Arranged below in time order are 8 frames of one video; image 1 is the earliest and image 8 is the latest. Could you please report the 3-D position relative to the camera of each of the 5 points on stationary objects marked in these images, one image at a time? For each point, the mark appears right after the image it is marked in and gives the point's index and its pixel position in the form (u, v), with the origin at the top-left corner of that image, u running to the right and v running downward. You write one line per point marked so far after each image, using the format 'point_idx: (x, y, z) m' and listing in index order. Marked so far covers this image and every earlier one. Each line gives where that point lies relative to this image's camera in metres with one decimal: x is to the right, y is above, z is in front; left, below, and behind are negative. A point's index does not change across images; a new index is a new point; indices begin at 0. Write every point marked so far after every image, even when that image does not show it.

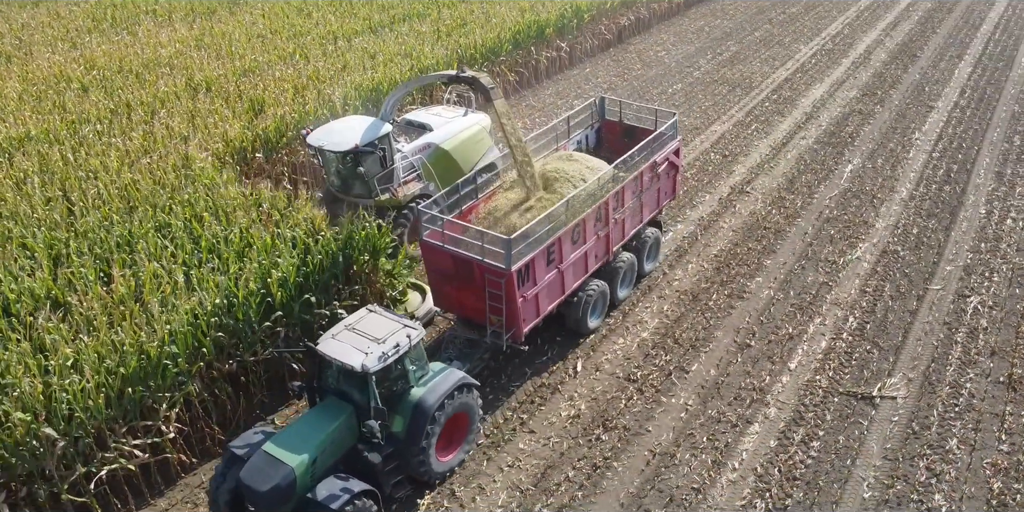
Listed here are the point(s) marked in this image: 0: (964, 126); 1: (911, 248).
0: (+8.6, +2.3, +14.6) m
1: (+5.5, 0.0, +10.6) m
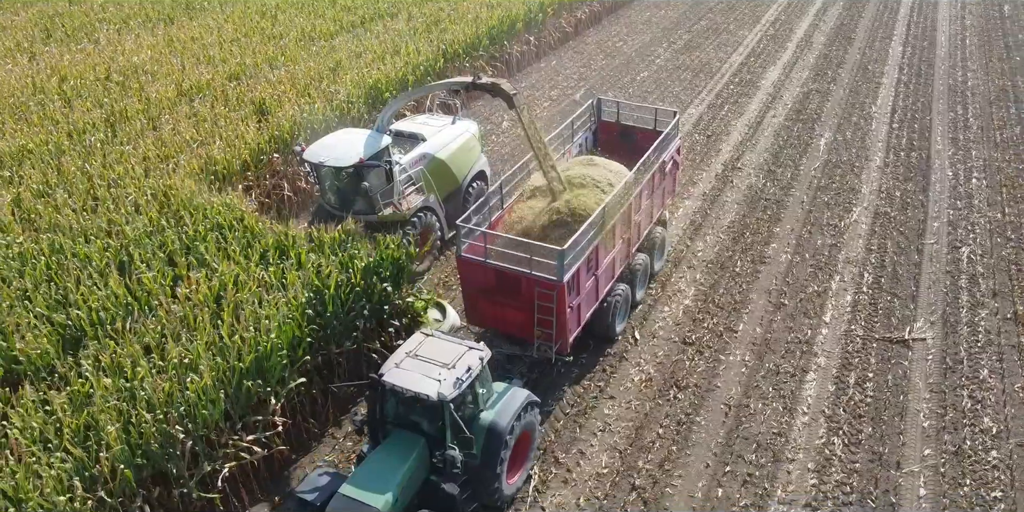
0: (+8.3, +3.1, +16.0) m
1: (+5.8, +0.6, +11.6) m
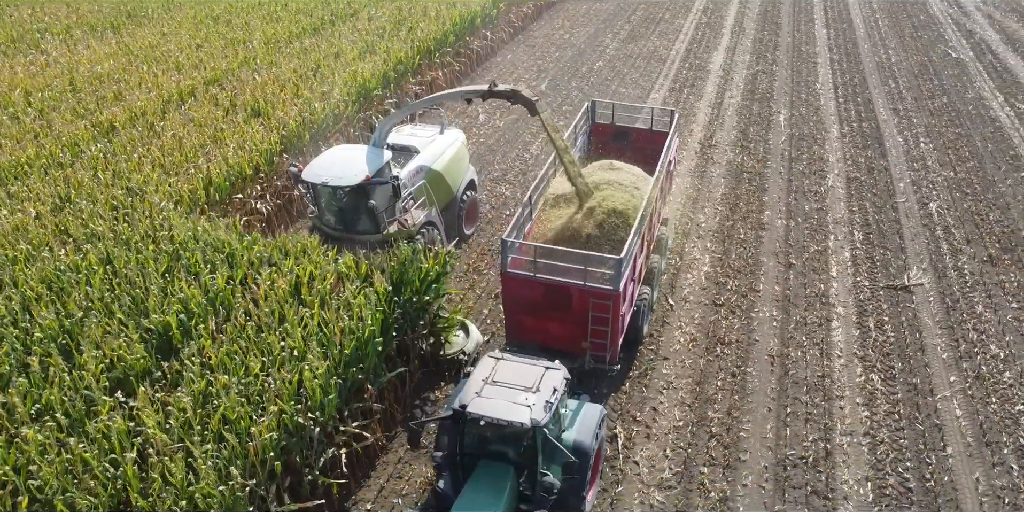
0: (+7.6, +3.9, +17.3) m
1: (+5.9, +1.3, +12.7) m
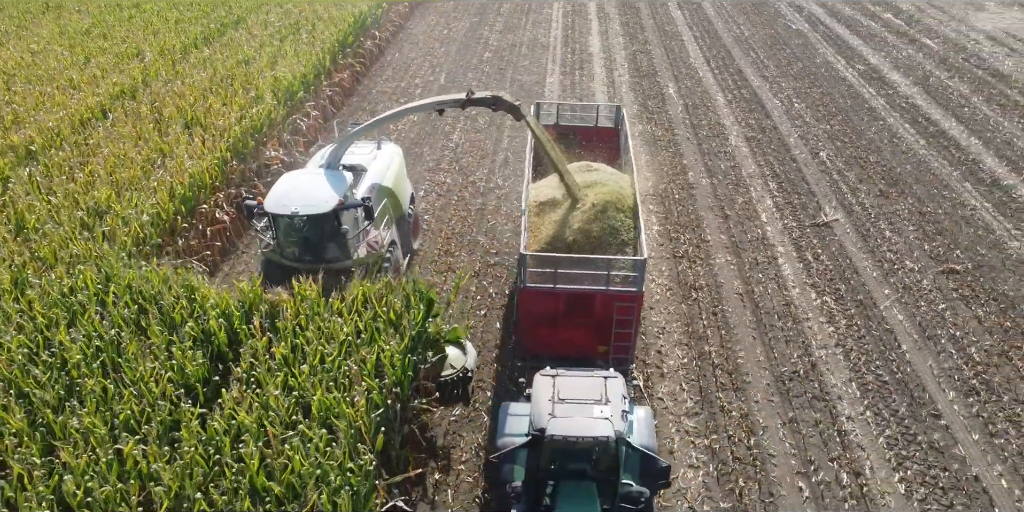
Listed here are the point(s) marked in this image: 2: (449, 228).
0: (+5.0, +4.9, +19.1) m
1: (+4.6, +2.2, +14.3) m
2: (-0.9, +0.4, +11.4) m
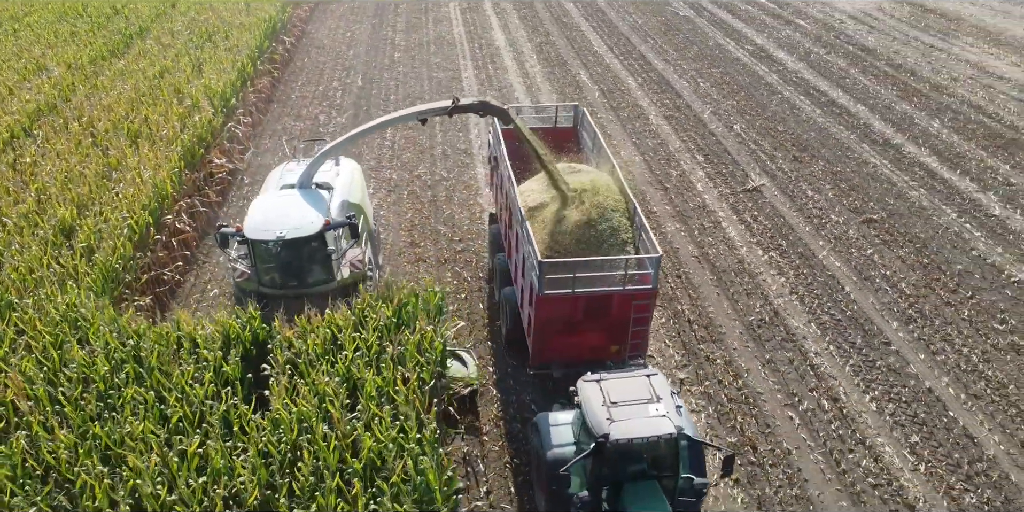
0: (+2.7, +5.5, +20.1) m
1: (+3.3, +2.8, +15.3) m
2: (-1.6, +0.5, +11.6) m
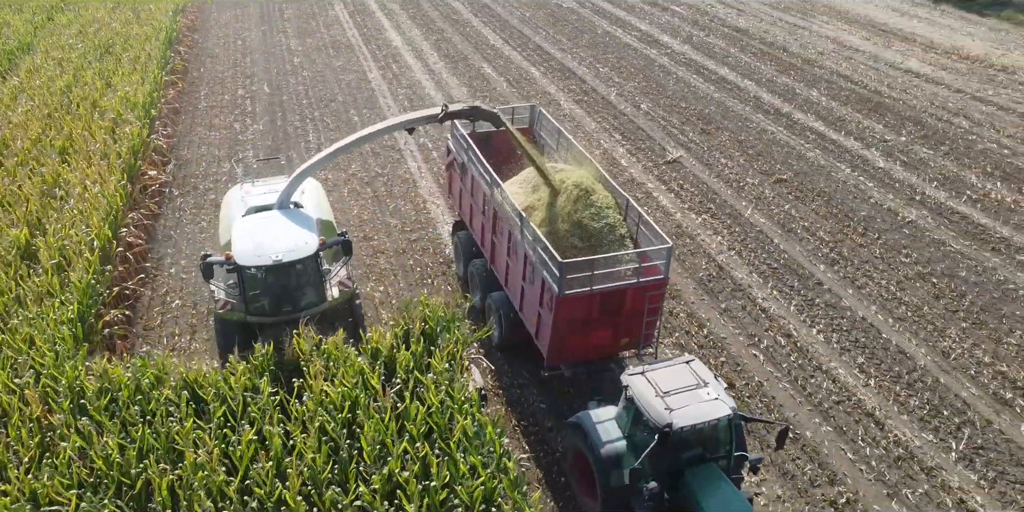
0: (0.0, +5.8, +20.8) m
1: (+1.6, +3.3, +16.2) m
2: (-2.4, +0.6, +11.7) m
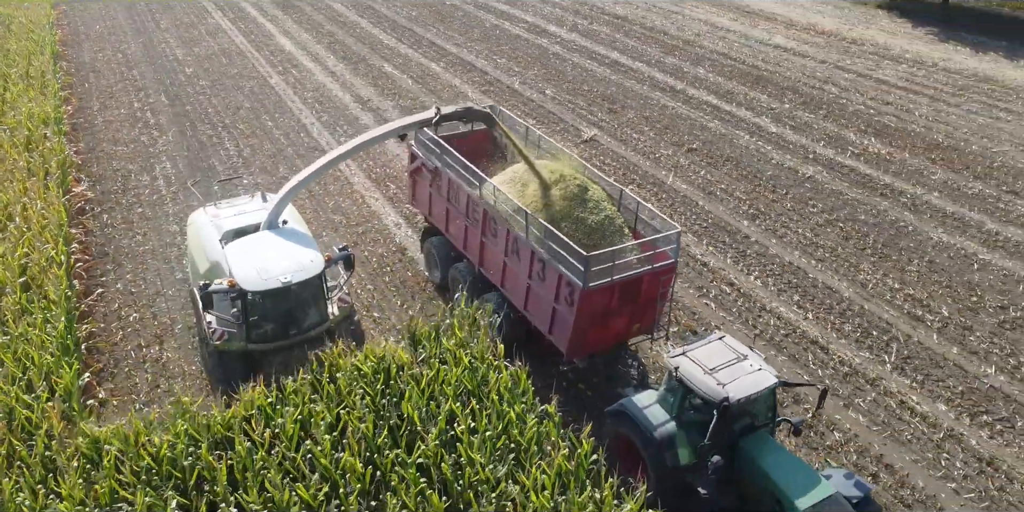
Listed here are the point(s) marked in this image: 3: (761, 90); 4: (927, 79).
0: (-2.9, +5.9, +21.0) m
1: (-0.4, +3.6, +16.7) m
2: (-3.2, +0.6, +11.7) m
3: (+5.5, +3.7, +17.1) m
4: (+9.9, +4.2, +18.4) m
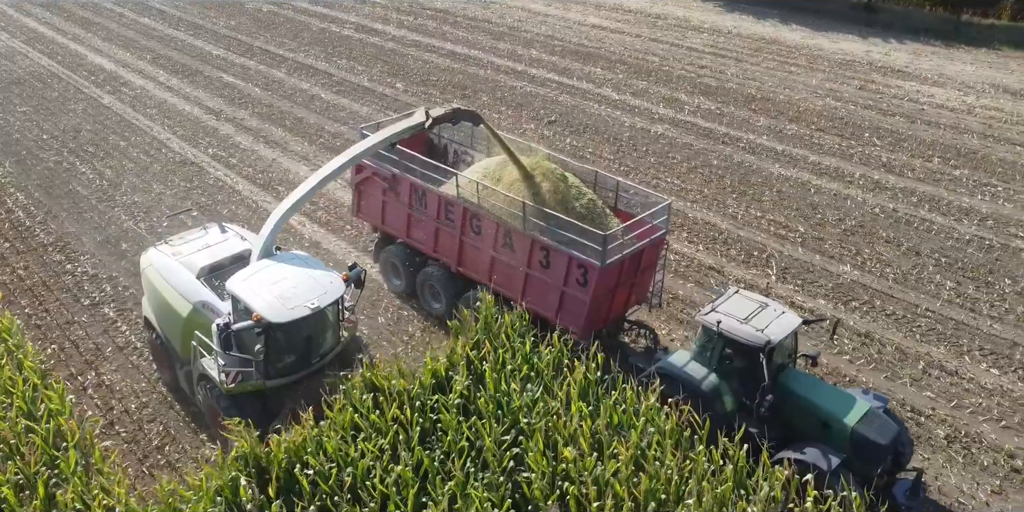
0: (-7.4, +5.6, +20.4) m
1: (-3.5, +3.7, +16.9) m
2: (-4.7, +0.4, +11.4) m
3: (+2.0, +4.6, +18.6) m
4: (+5.9, +5.8, +20.9) m
